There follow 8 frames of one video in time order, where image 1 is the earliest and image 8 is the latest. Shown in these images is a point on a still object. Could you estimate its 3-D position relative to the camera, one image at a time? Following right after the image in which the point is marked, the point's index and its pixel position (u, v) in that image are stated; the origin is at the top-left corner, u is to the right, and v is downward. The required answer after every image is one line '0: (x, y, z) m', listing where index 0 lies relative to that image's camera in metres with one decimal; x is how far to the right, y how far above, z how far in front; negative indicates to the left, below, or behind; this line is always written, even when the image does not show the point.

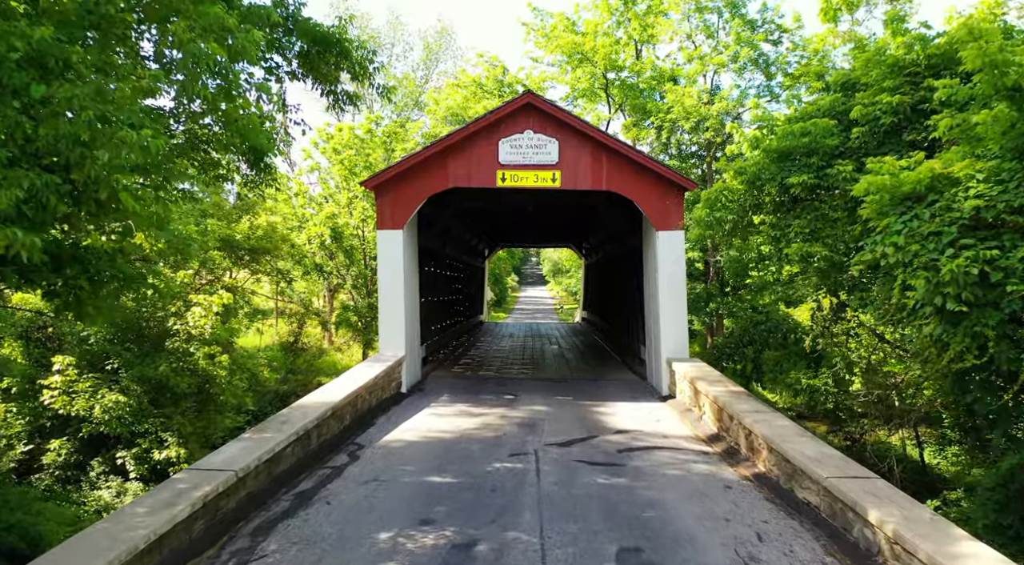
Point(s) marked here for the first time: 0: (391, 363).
0: (-1.6, -1.1, +9.3) m
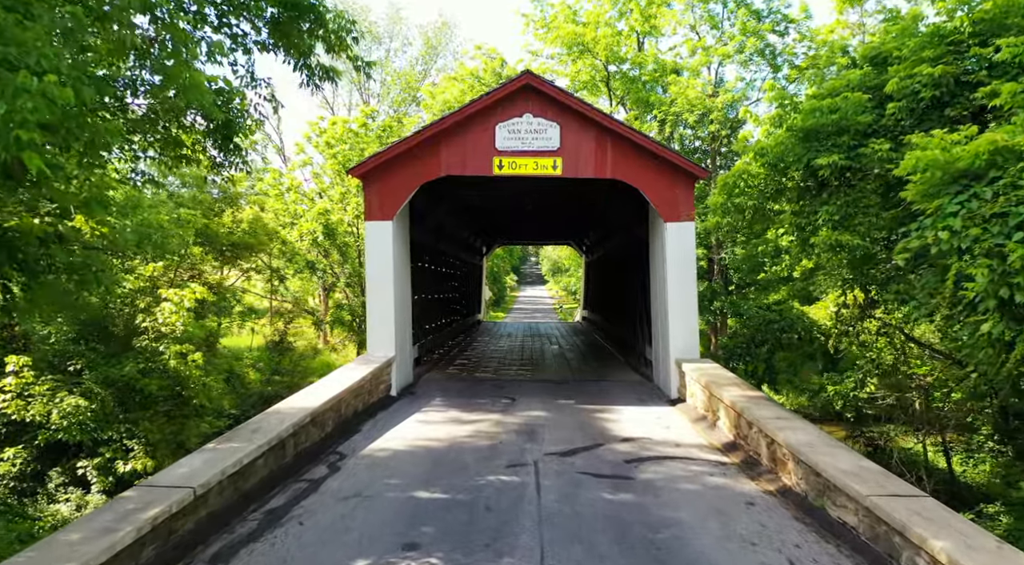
0: (-1.6, -1.0, +8.6) m
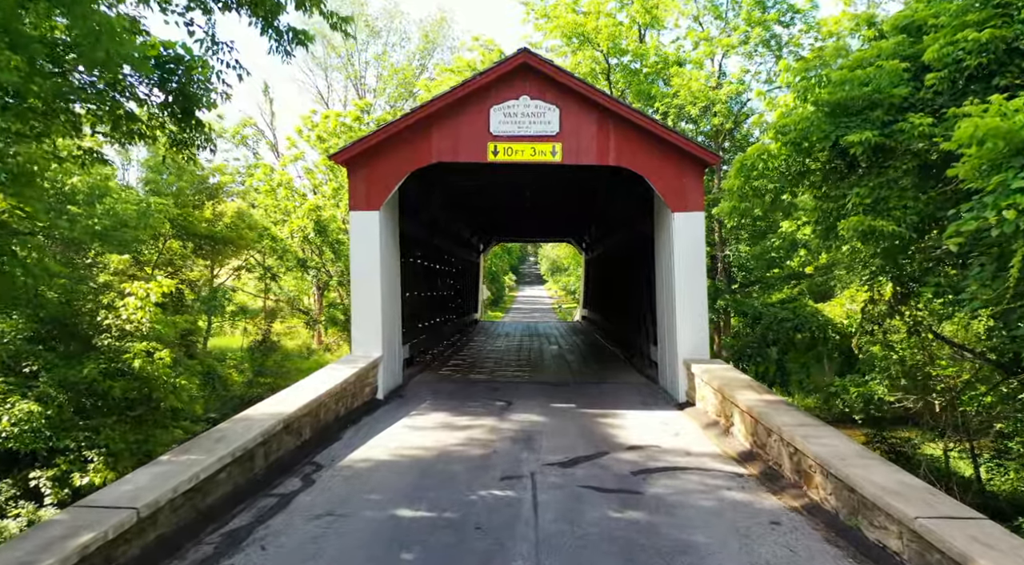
0: (-1.6, -0.9, +8.0) m
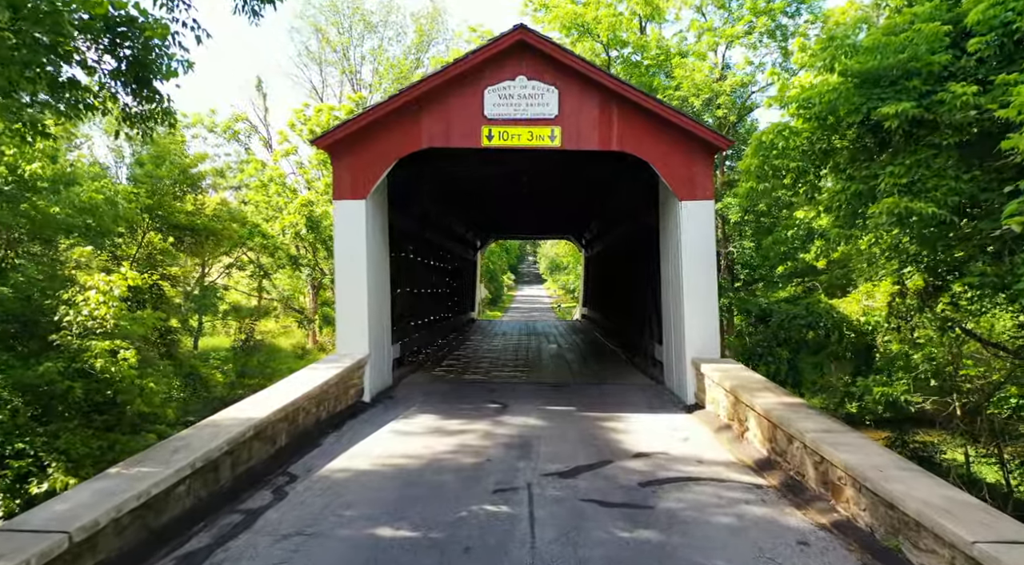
0: (-1.7, -0.9, +7.4) m
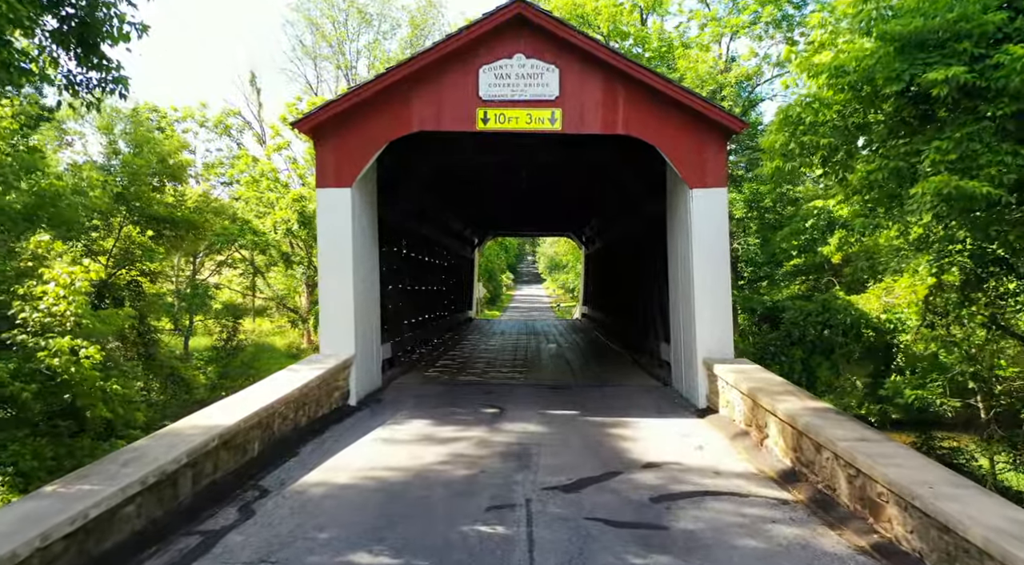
0: (-1.7, -0.8, +6.8) m
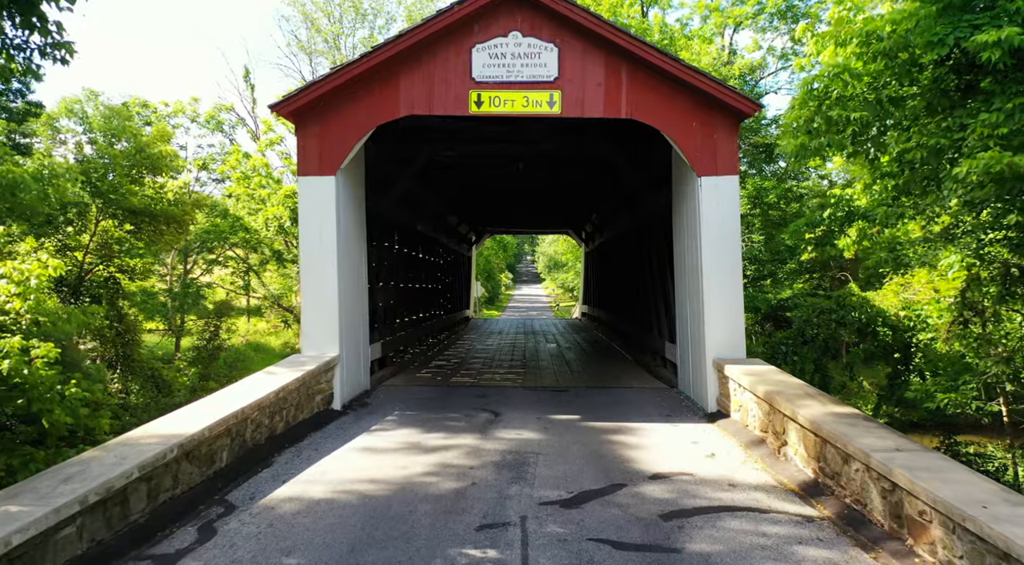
0: (-1.8, -0.8, +6.3) m
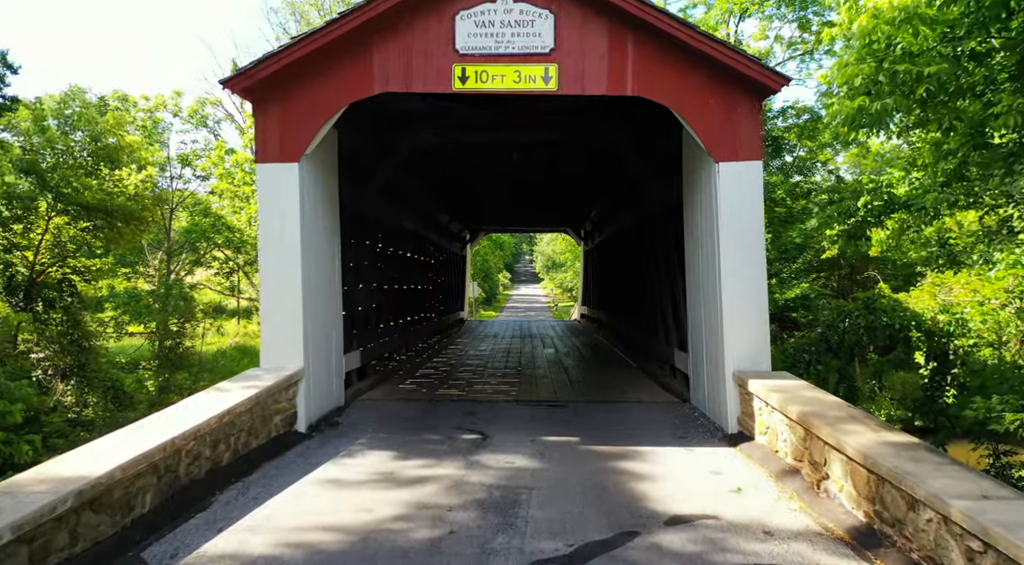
0: (-1.8, -0.8, +5.4) m
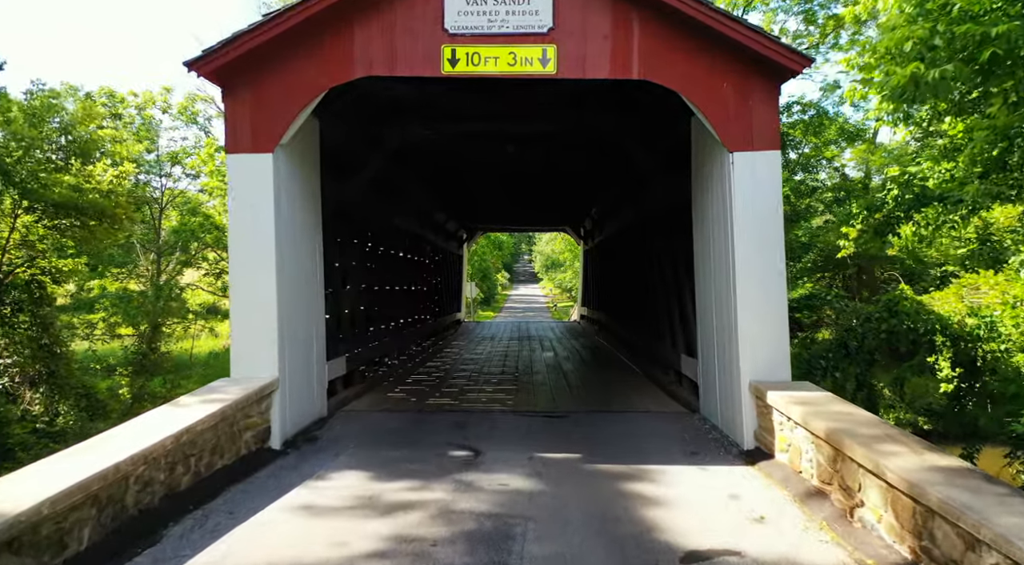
0: (-1.9, -0.8, +4.9) m
